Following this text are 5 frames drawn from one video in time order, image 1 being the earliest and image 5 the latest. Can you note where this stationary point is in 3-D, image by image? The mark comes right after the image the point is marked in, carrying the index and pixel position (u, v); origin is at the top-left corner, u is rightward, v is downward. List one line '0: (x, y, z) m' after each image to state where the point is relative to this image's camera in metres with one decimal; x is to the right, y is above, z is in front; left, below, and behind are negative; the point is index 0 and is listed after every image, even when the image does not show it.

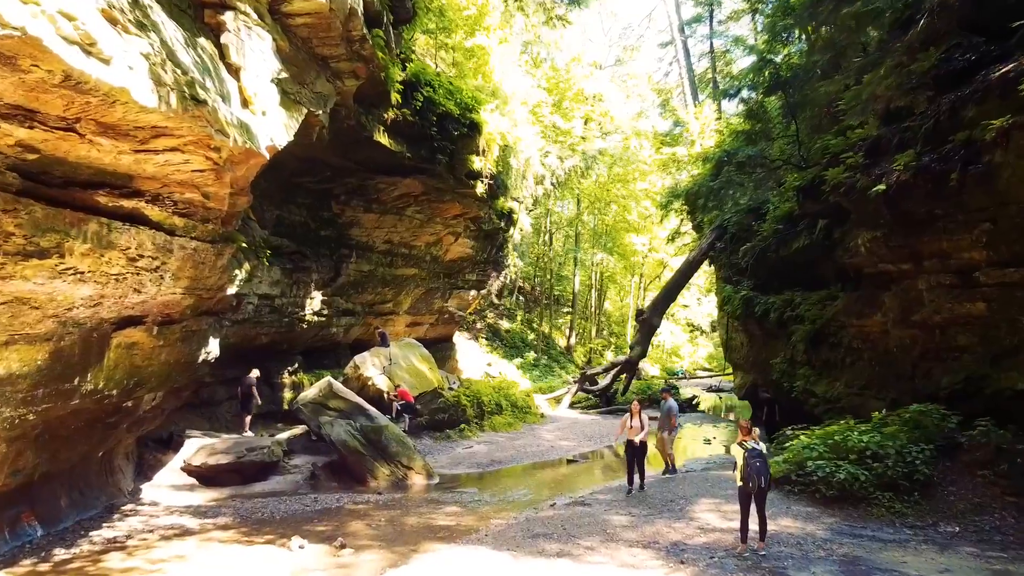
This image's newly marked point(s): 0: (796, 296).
0: (+8.7, -0.3, +15.0) m
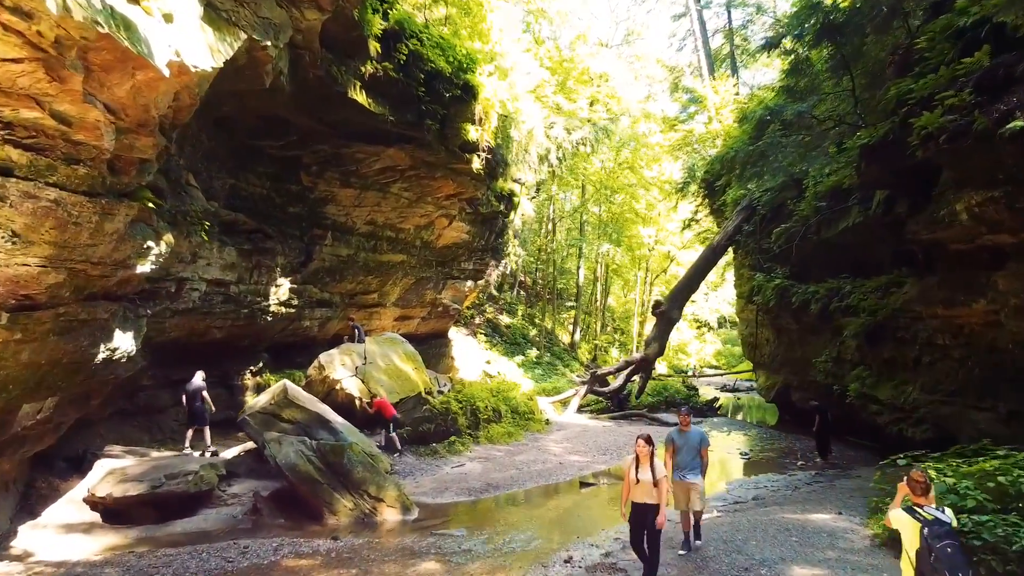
0: (+8.8, +0.1, +12.8) m
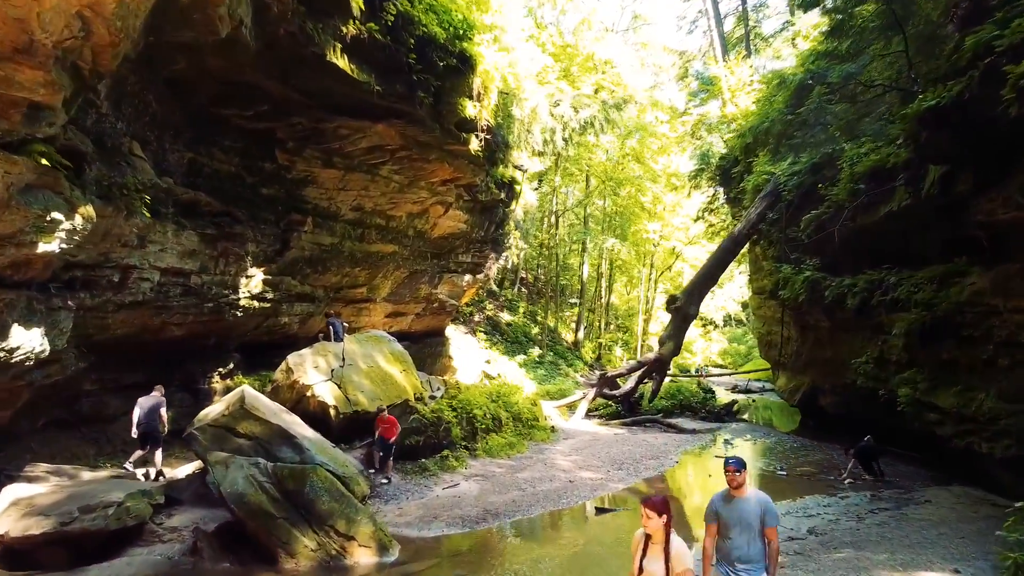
0: (+8.8, +0.3, +11.3) m
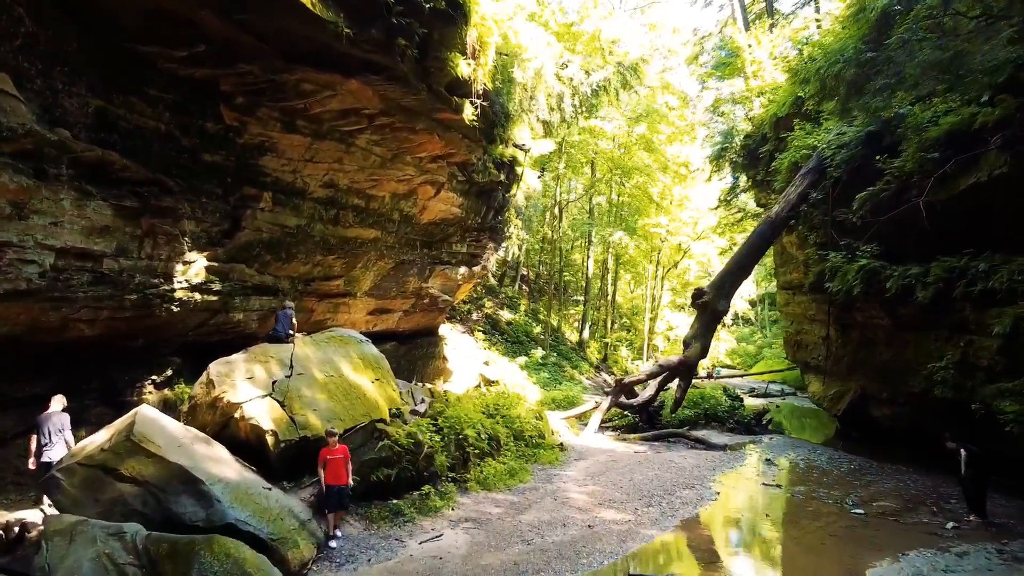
0: (+8.8, +0.5, +9.2) m
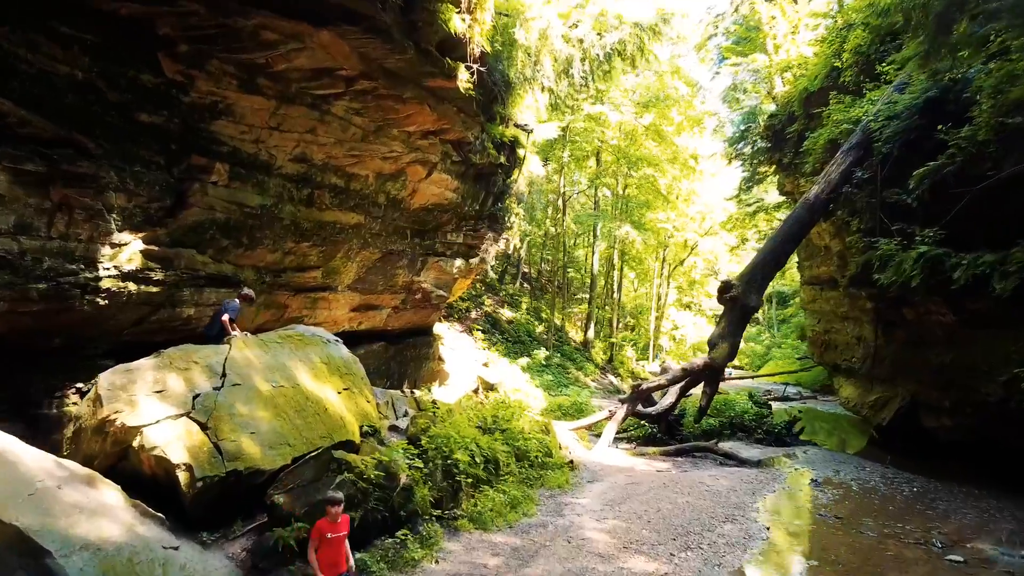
0: (+8.8, +0.7, +7.6) m
